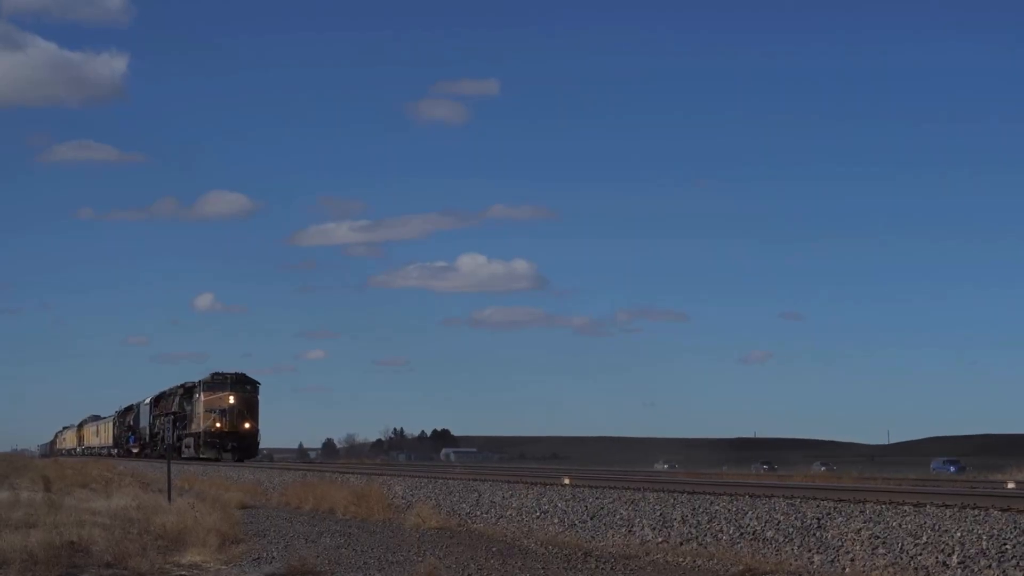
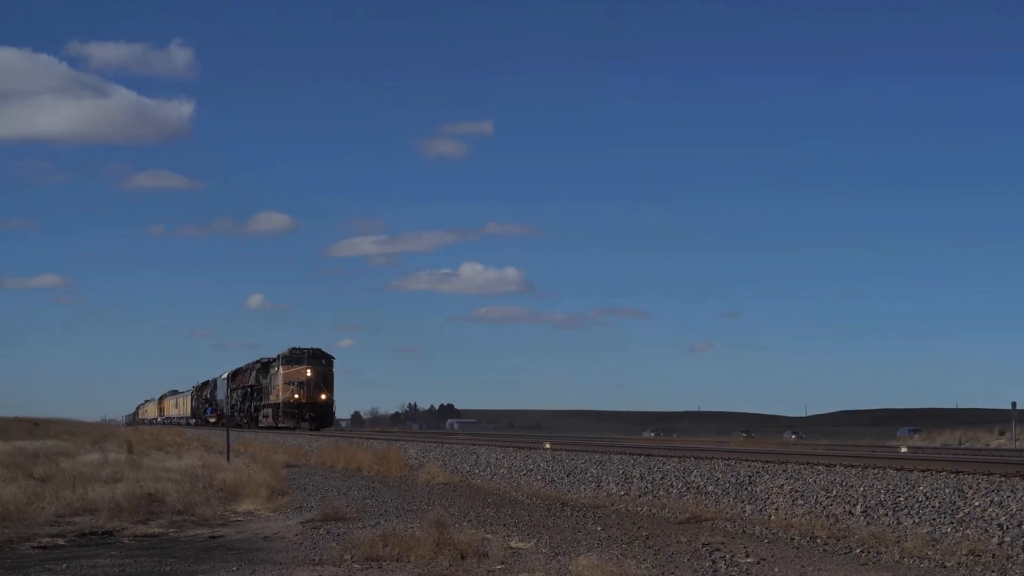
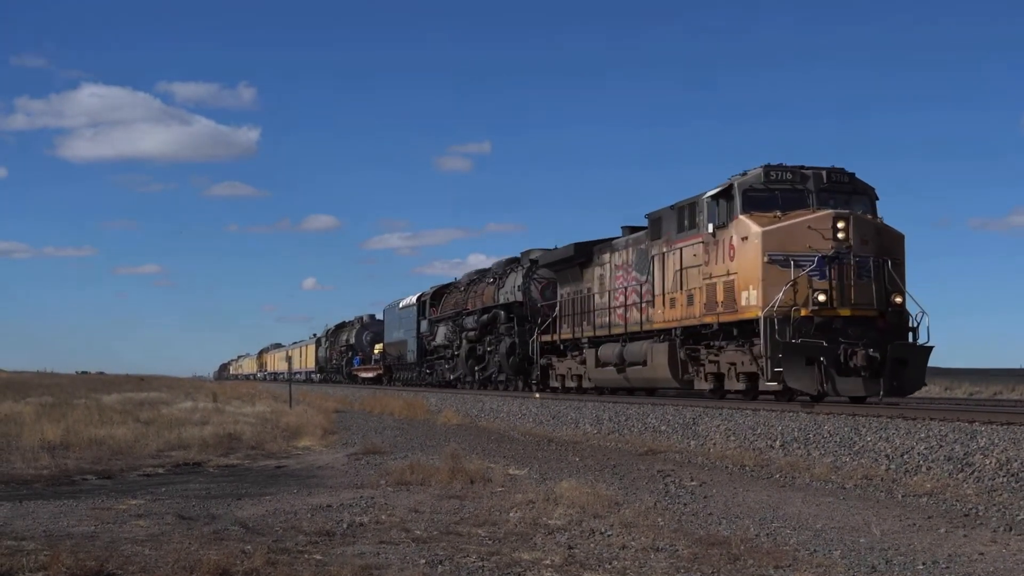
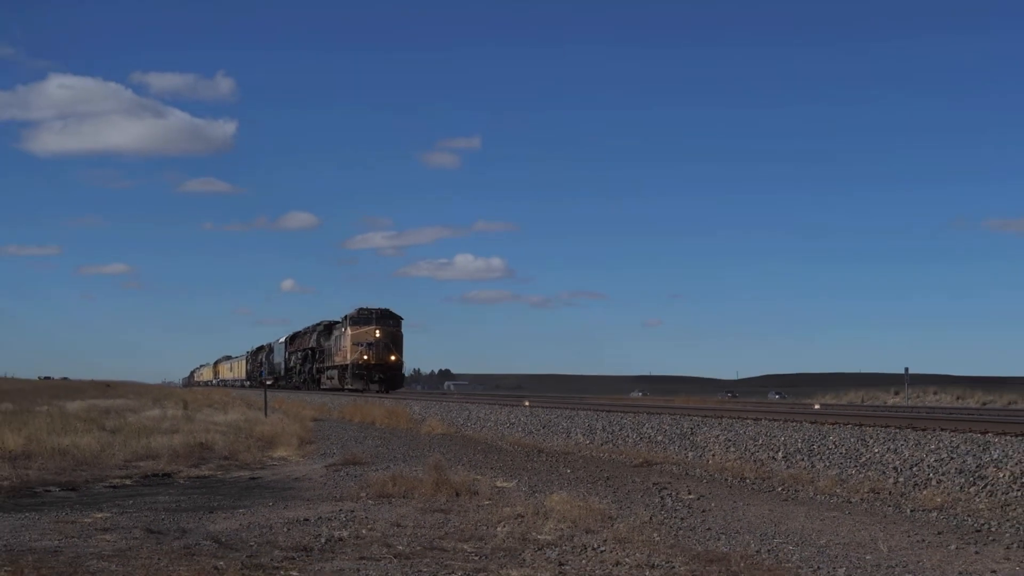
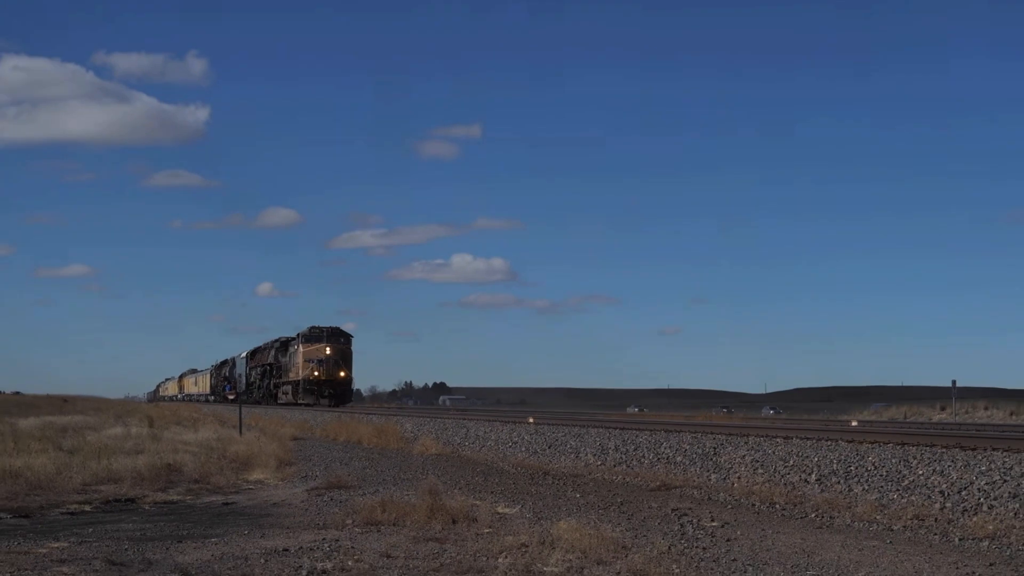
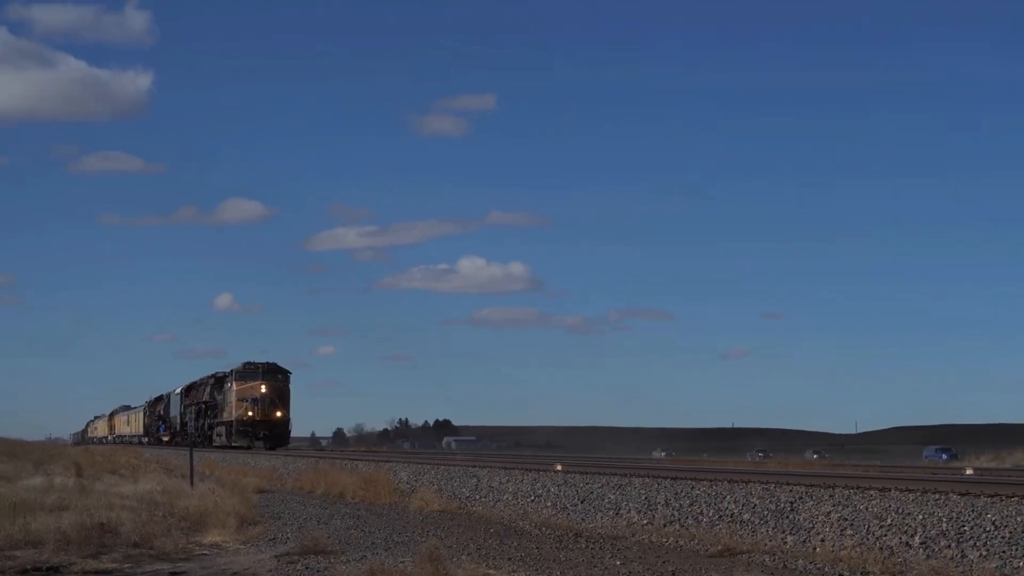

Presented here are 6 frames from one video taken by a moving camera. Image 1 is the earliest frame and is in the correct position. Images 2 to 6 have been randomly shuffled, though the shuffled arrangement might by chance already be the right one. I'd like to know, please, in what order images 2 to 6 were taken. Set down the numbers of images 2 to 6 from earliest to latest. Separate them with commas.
6, 2, 5, 4, 3
